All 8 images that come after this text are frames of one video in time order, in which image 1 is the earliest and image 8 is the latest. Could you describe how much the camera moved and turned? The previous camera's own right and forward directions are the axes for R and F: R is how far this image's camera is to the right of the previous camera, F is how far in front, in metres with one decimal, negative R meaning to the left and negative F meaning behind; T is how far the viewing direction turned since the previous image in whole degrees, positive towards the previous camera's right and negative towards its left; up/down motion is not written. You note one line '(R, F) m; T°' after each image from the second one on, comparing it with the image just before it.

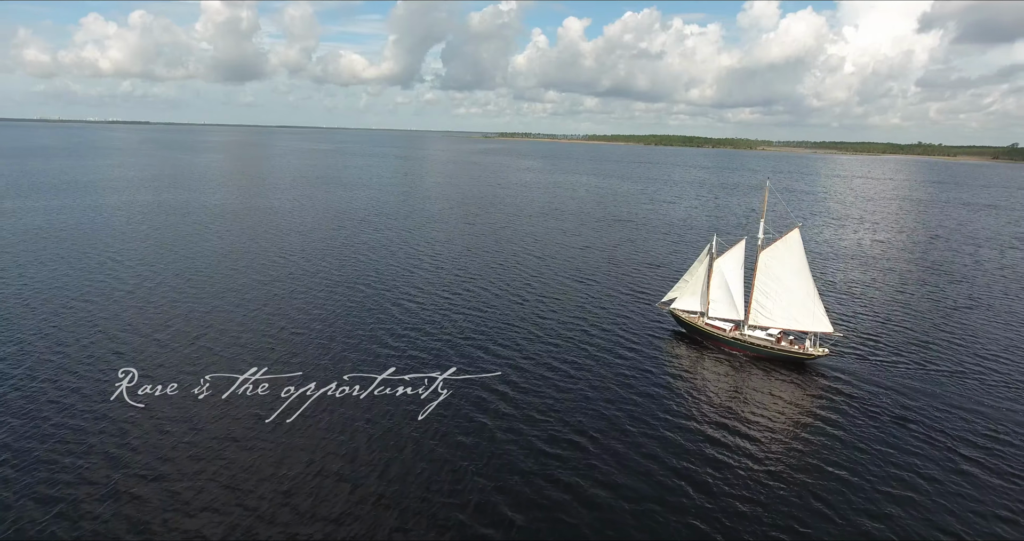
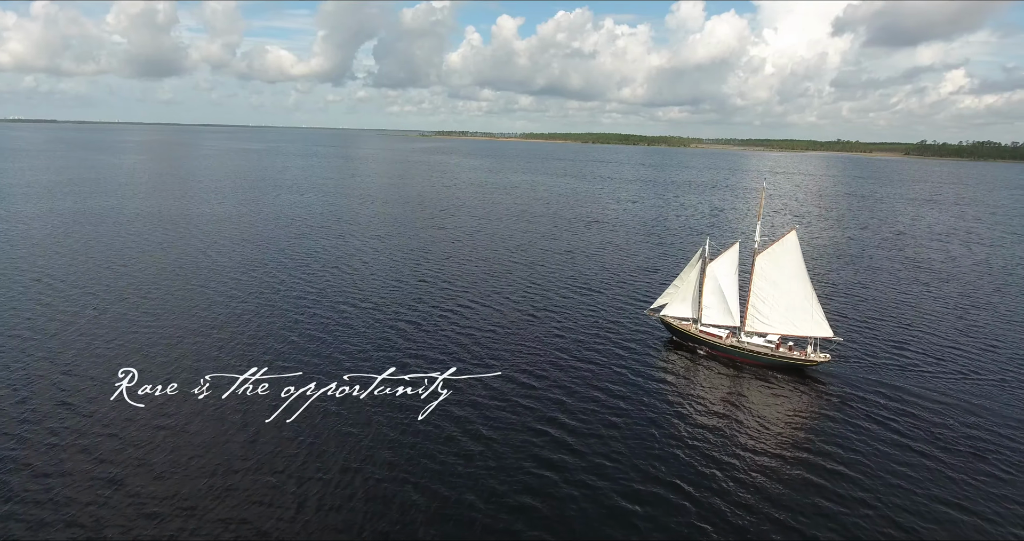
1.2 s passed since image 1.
(-7.5, +5.3) m; +6°
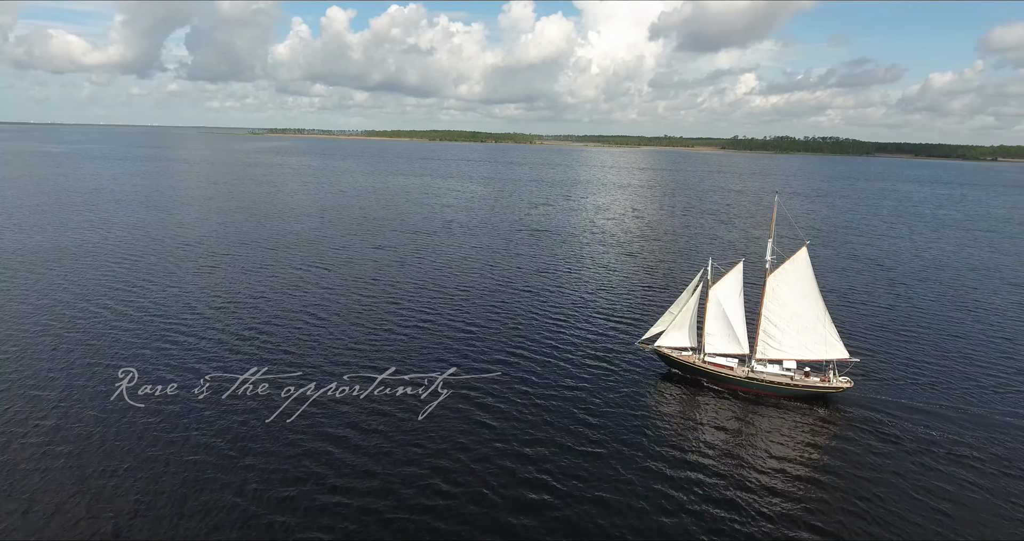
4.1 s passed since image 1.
(-18.8, +13.0) m; +15°
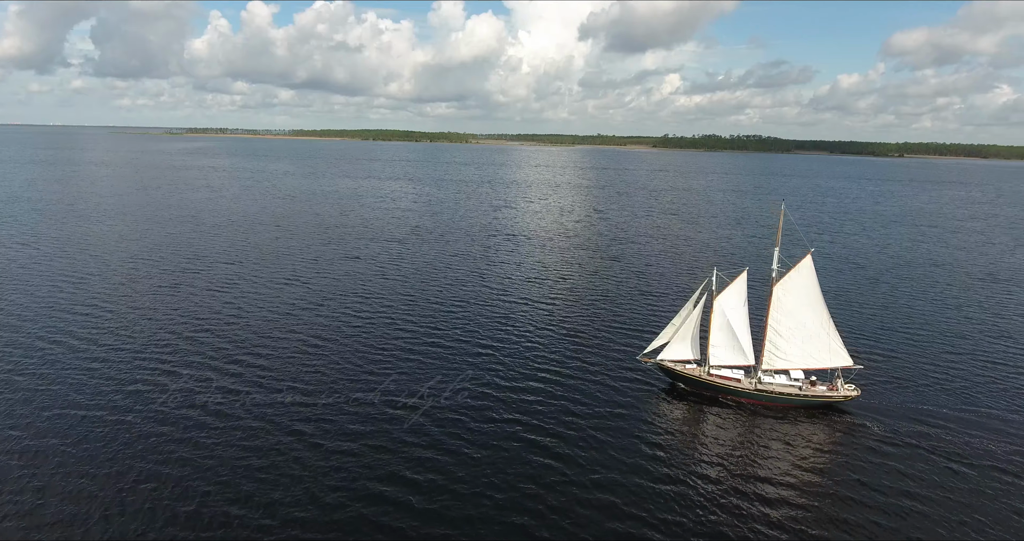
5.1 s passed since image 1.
(-8.1, +3.5) m; +6°
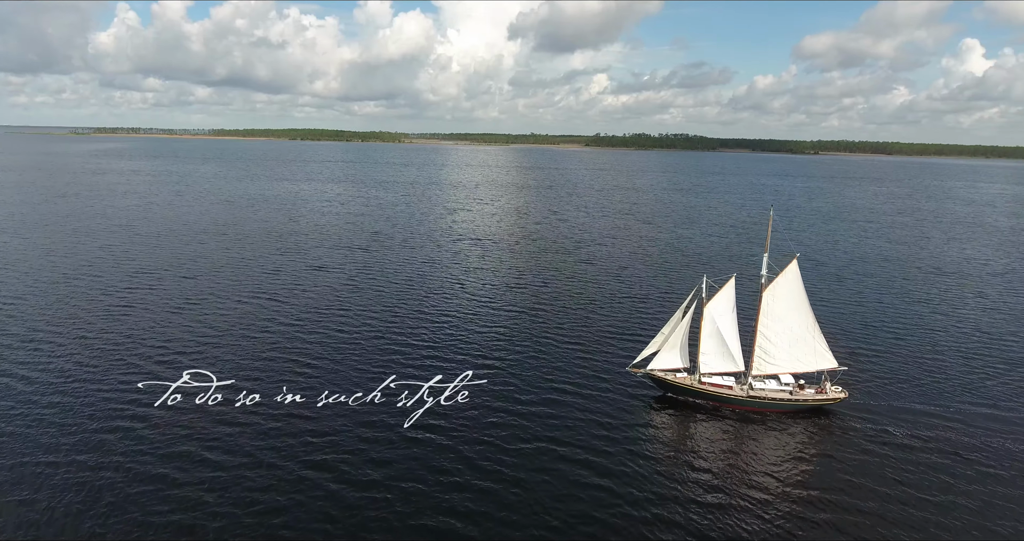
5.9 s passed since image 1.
(-6.5, +2.3) m; +6°
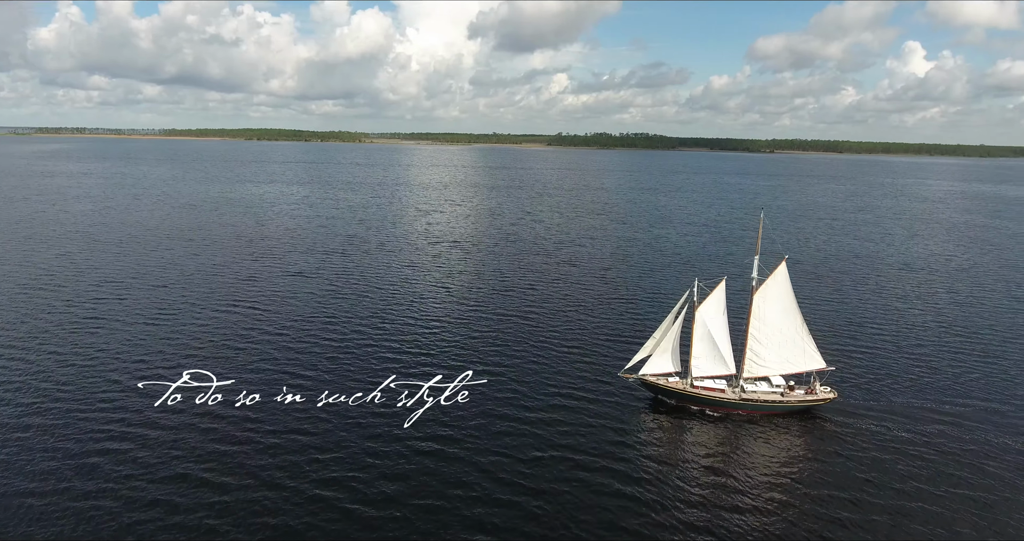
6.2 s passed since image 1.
(-3.3, +1.0) m; +4°
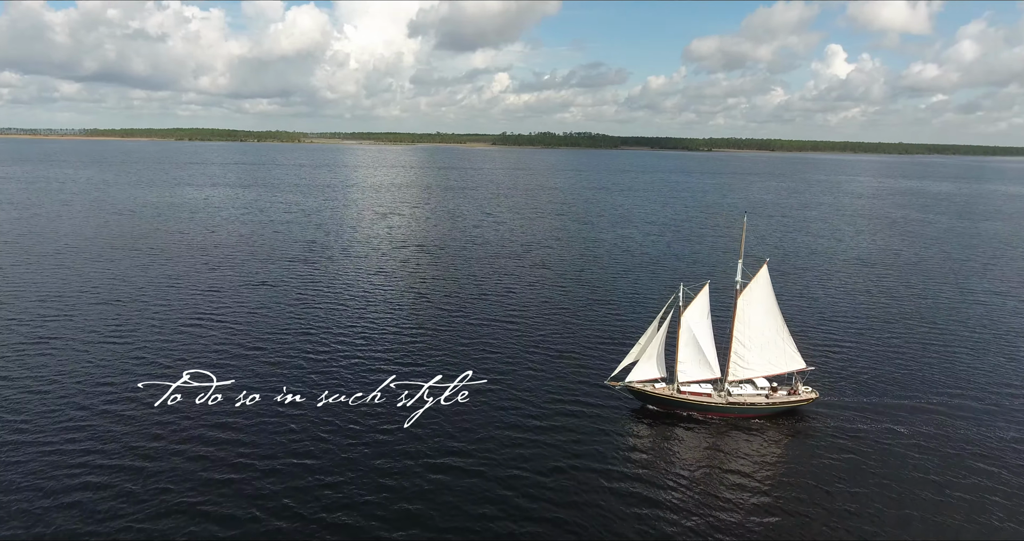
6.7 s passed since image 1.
(-4.6, +1.3) m; +5°
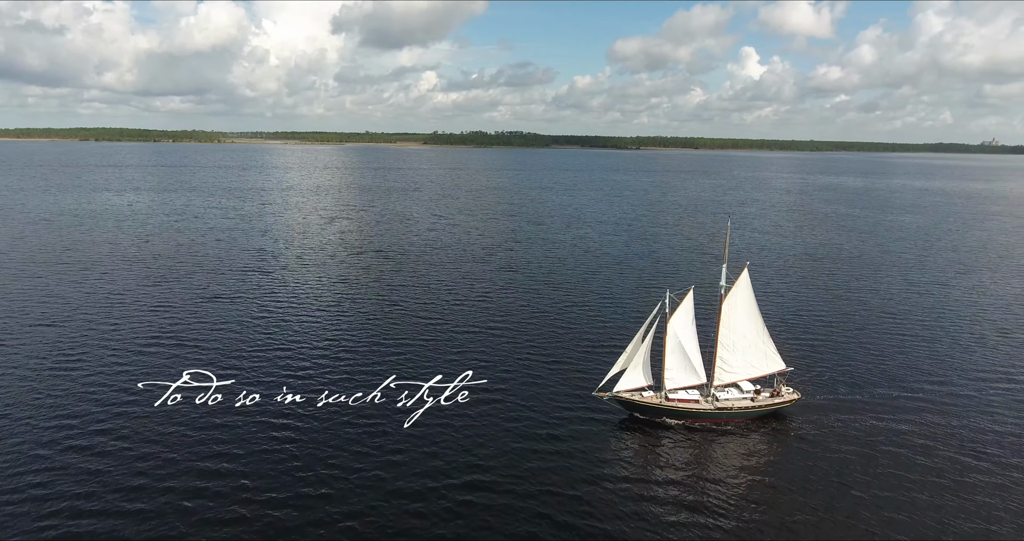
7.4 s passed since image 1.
(-5.9, +1.5) m; +6°
